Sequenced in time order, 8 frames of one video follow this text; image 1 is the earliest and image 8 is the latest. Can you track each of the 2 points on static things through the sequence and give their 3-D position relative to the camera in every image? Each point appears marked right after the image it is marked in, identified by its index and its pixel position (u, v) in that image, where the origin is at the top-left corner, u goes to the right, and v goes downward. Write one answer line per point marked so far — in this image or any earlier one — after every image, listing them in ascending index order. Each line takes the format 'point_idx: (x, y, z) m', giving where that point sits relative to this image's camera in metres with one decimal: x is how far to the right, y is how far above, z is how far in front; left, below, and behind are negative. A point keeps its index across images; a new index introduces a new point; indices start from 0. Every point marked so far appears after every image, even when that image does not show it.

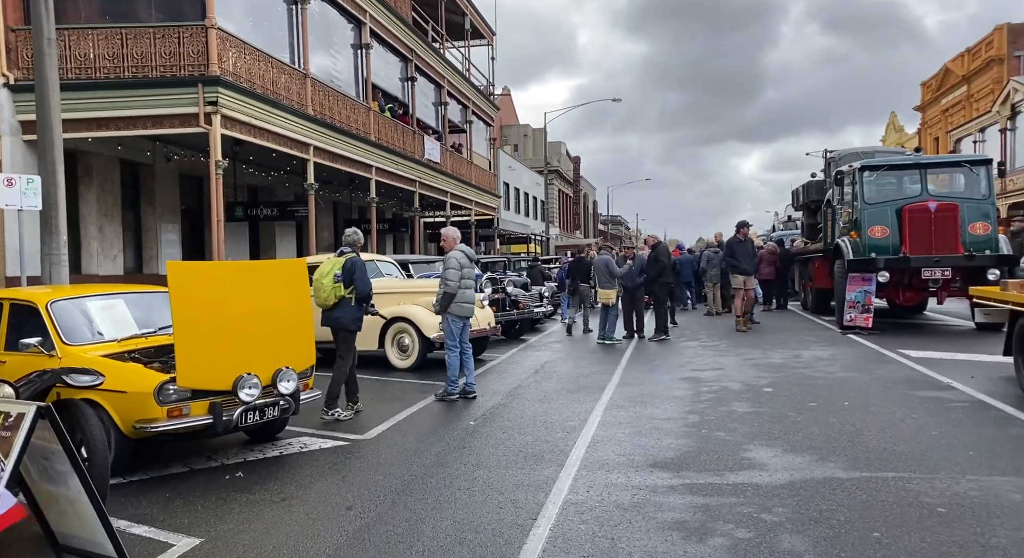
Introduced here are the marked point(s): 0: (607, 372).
0: (+1.3, -1.3, +8.9) m
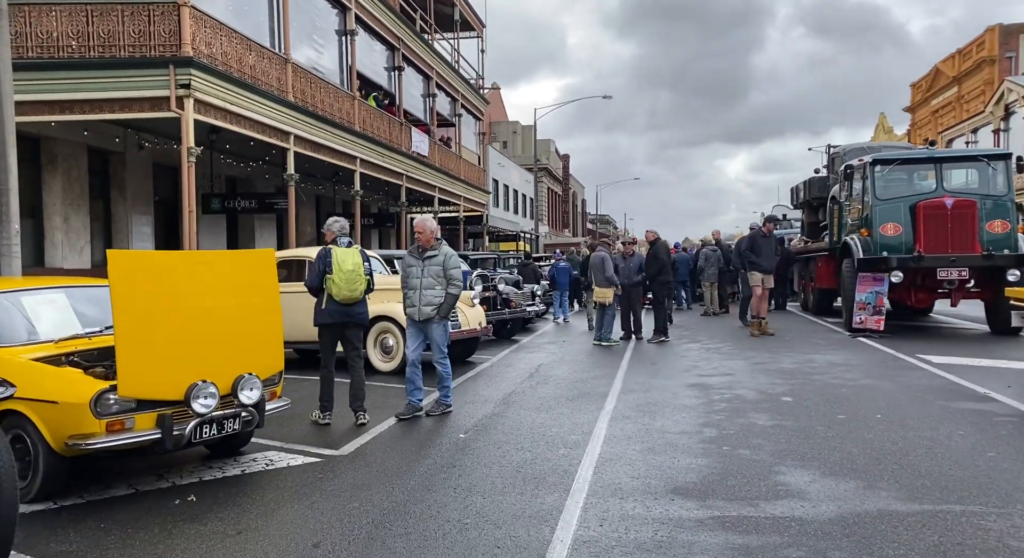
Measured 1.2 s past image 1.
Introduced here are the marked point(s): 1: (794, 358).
0: (+1.2, -1.2, +8.2) m
1: (+3.9, -1.1, +8.9) m
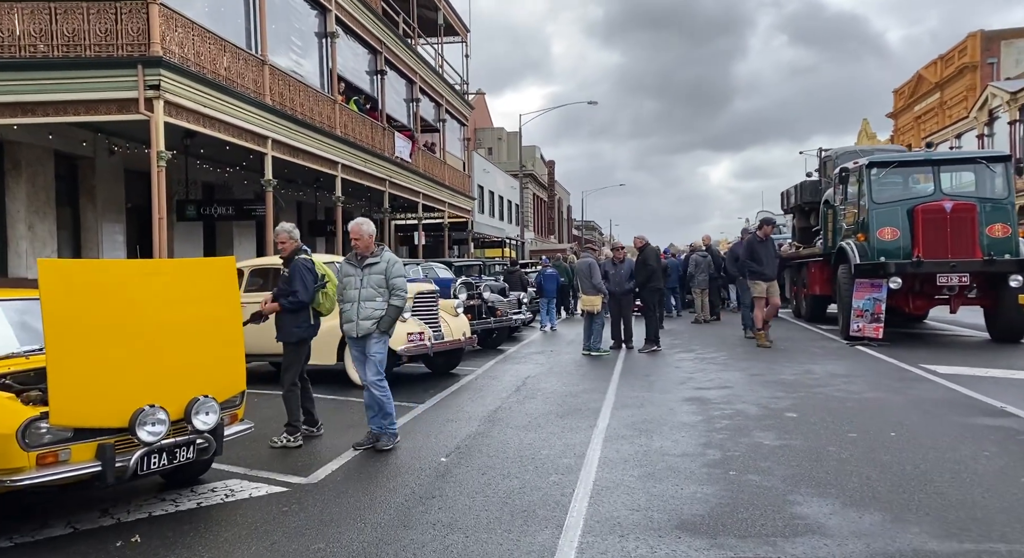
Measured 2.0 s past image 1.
0: (+1.0, -1.3, +7.8) m
1: (+3.7, -1.2, +8.5) m
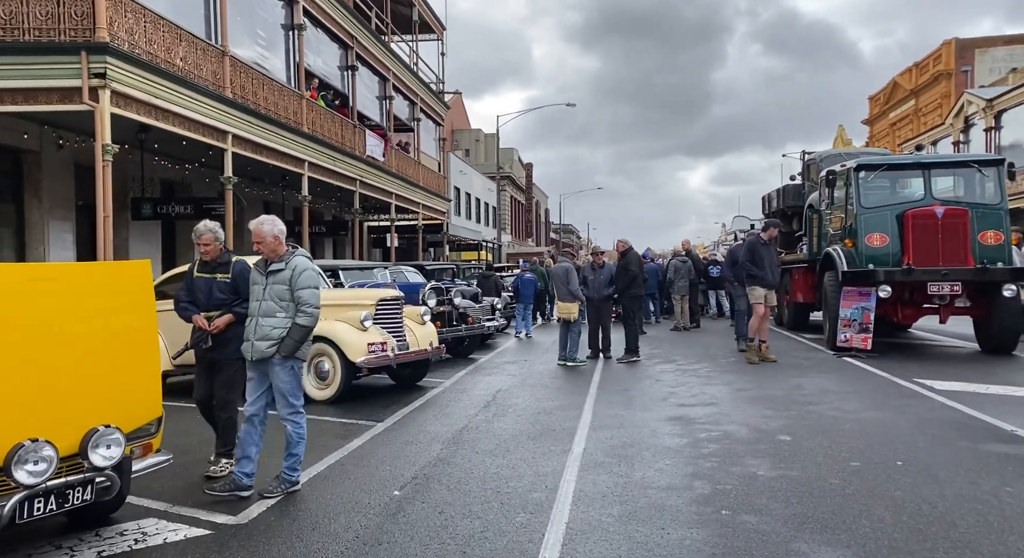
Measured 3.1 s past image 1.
0: (+0.7, -1.4, +7.2) m
1: (+3.3, -1.3, +8.0) m
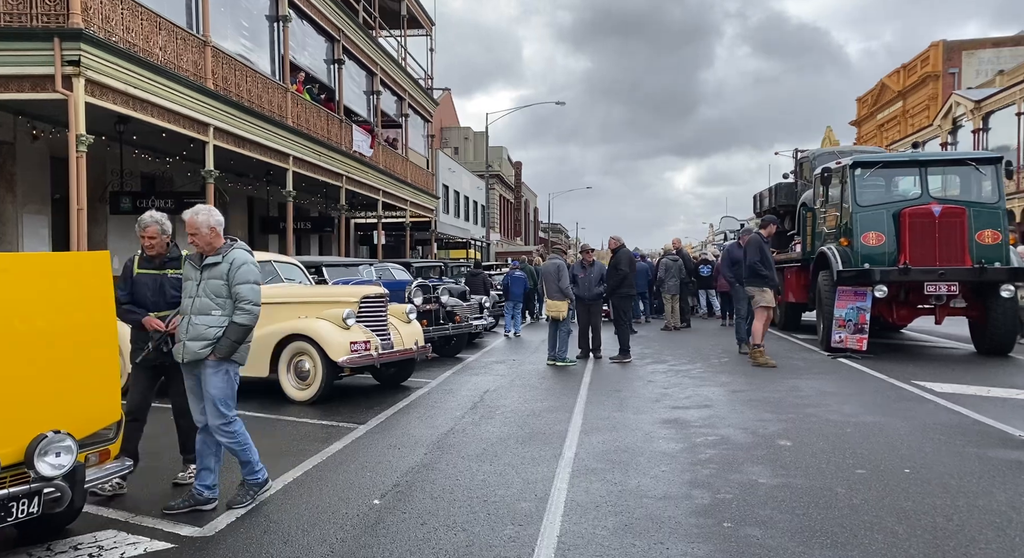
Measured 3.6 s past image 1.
0: (+0.6, -1.4, +6.9) m
1: (+3.2, -1.3, +7.8) m
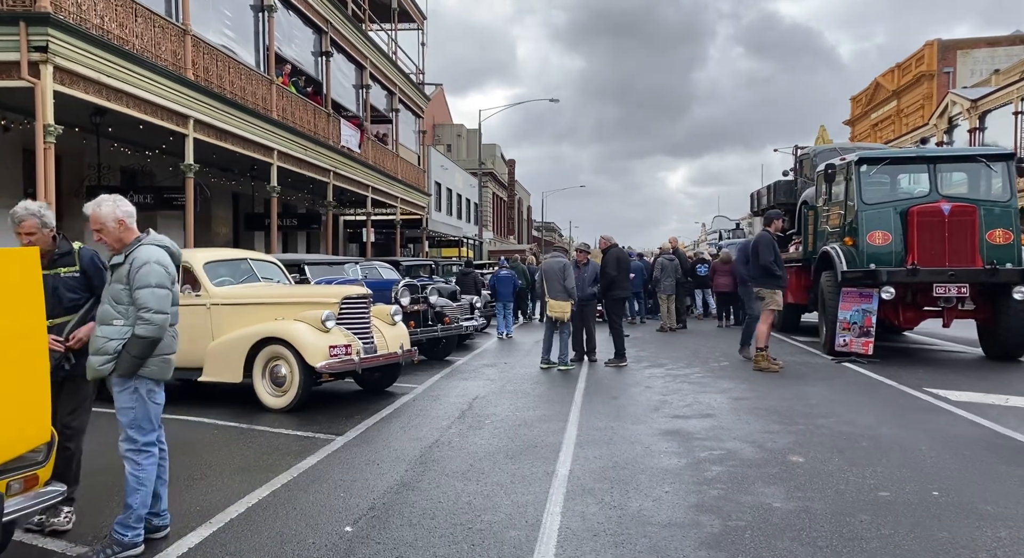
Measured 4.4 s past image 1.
0: (+0.5, -1.4, +6.5) m
1: (+3.0, -1.3, +7.3) m
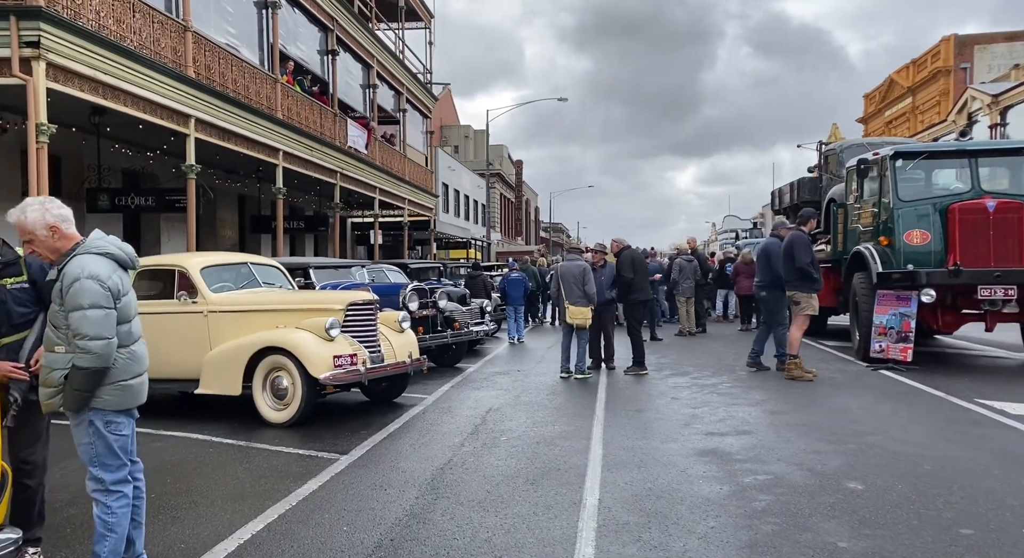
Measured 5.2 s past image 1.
0: (+0.6, -1.4, +6.0) m
1: (+3.2, -1.3, +6.8) m
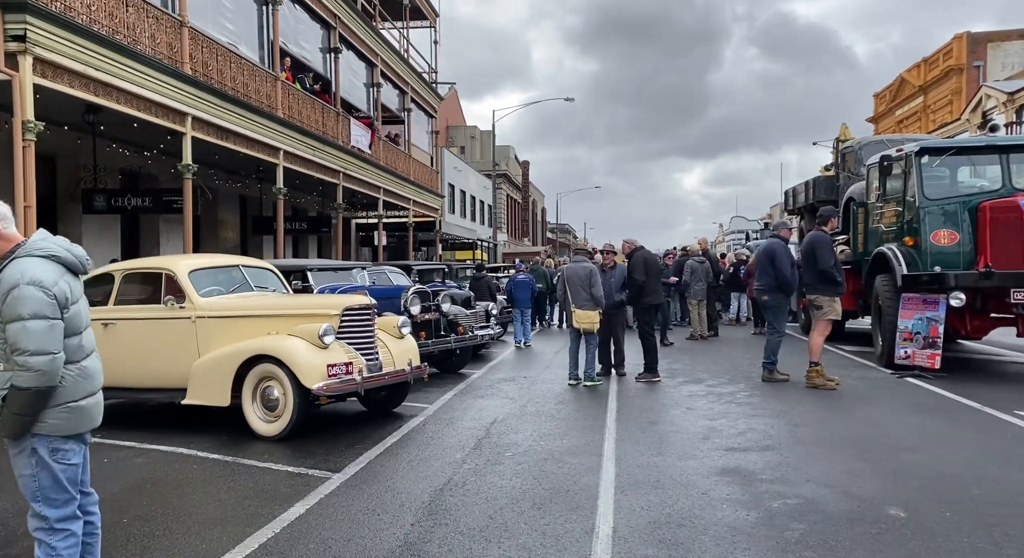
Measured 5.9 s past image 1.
0: (+0.7, -1.5, +5.6) m
1: (+3.3, -1.3, +6.4) m
